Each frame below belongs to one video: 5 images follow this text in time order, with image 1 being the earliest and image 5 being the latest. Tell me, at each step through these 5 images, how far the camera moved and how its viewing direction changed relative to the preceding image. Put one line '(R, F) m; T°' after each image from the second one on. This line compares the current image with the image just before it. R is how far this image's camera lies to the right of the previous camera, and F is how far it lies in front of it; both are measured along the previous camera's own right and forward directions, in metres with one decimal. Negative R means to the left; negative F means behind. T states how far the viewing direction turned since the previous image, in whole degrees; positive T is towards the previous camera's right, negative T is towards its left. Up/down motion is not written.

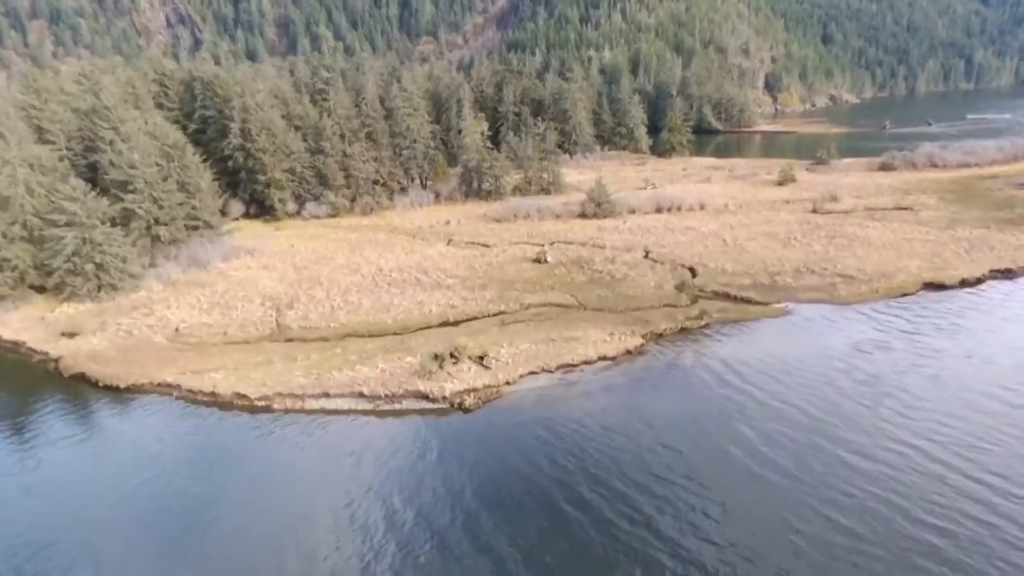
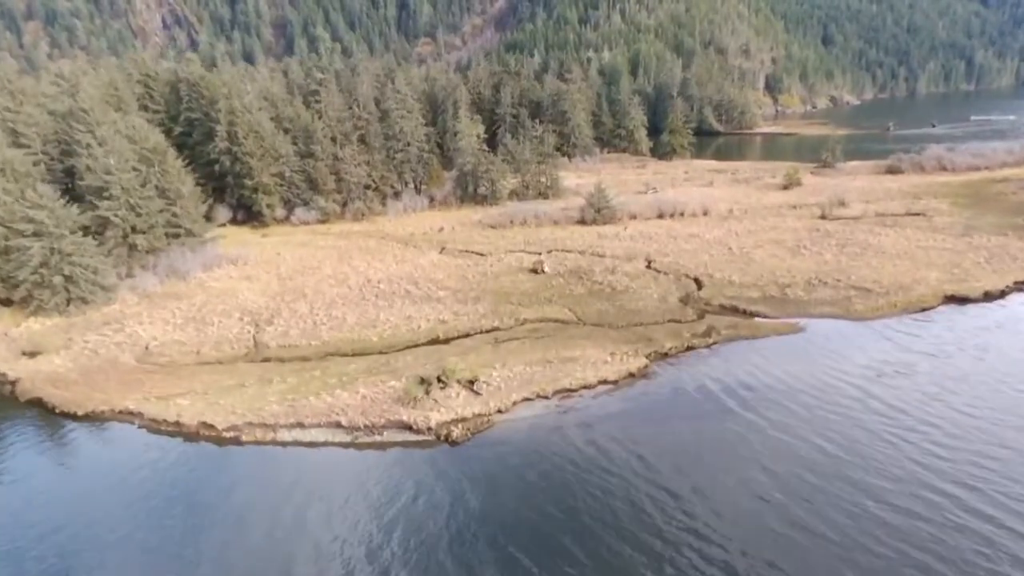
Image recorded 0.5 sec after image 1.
(+0.3, +2.3) m; 0°
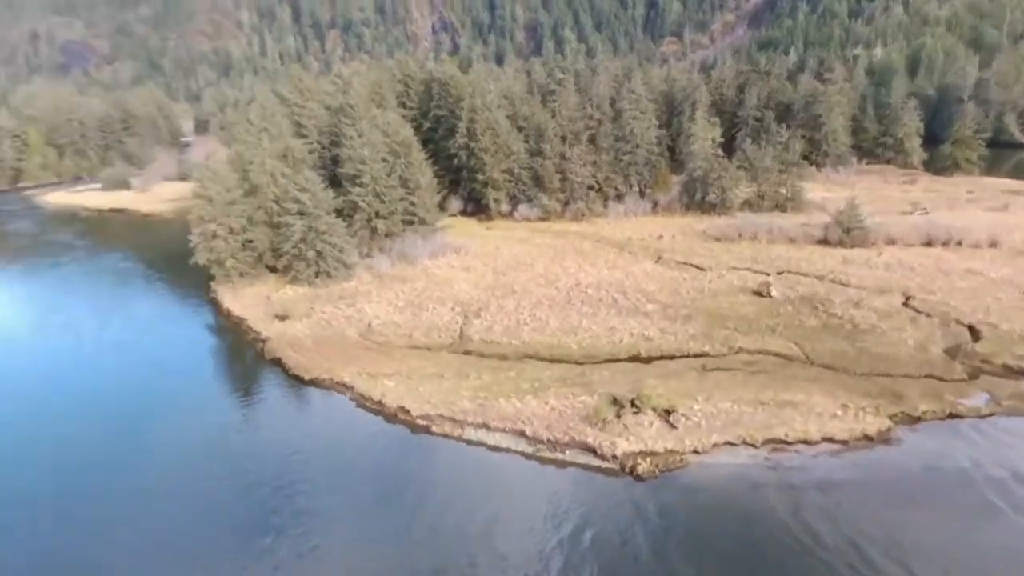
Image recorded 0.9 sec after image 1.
(+0.2, +1.8) m; -19°
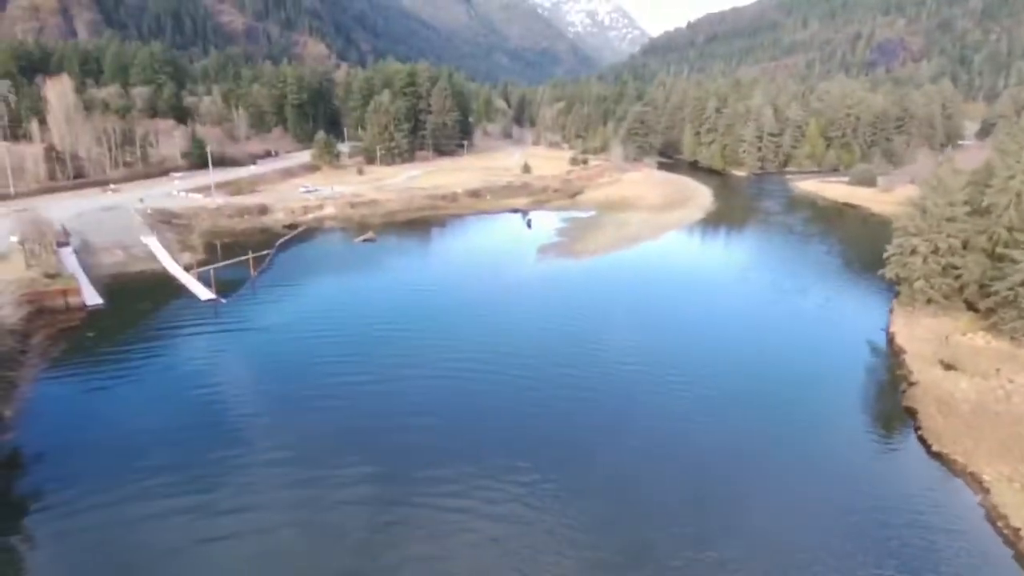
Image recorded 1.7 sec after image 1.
(+1.3, +3.1) m; -58°
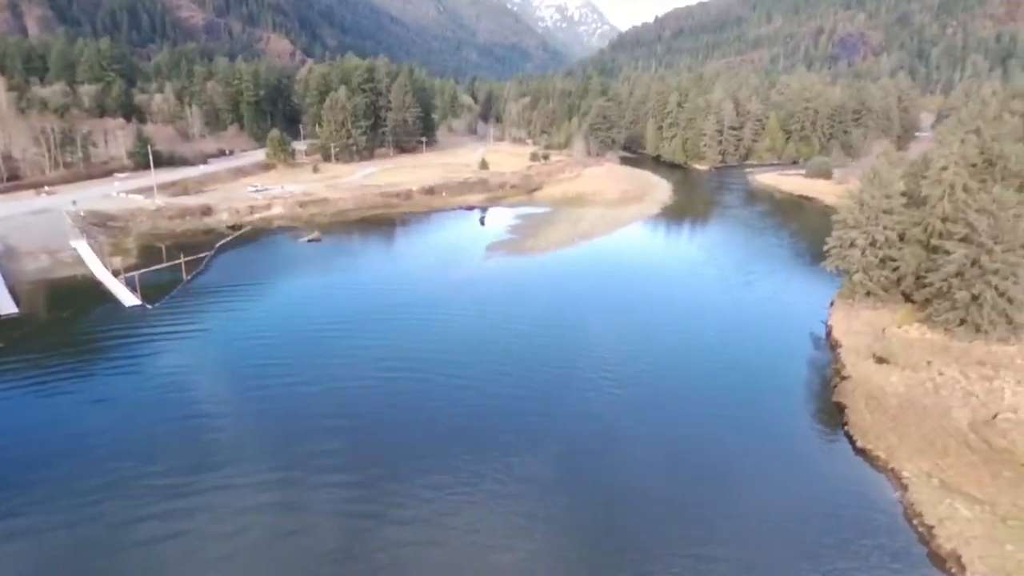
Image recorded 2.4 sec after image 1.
(+2.3, +0.9) m; +2°
